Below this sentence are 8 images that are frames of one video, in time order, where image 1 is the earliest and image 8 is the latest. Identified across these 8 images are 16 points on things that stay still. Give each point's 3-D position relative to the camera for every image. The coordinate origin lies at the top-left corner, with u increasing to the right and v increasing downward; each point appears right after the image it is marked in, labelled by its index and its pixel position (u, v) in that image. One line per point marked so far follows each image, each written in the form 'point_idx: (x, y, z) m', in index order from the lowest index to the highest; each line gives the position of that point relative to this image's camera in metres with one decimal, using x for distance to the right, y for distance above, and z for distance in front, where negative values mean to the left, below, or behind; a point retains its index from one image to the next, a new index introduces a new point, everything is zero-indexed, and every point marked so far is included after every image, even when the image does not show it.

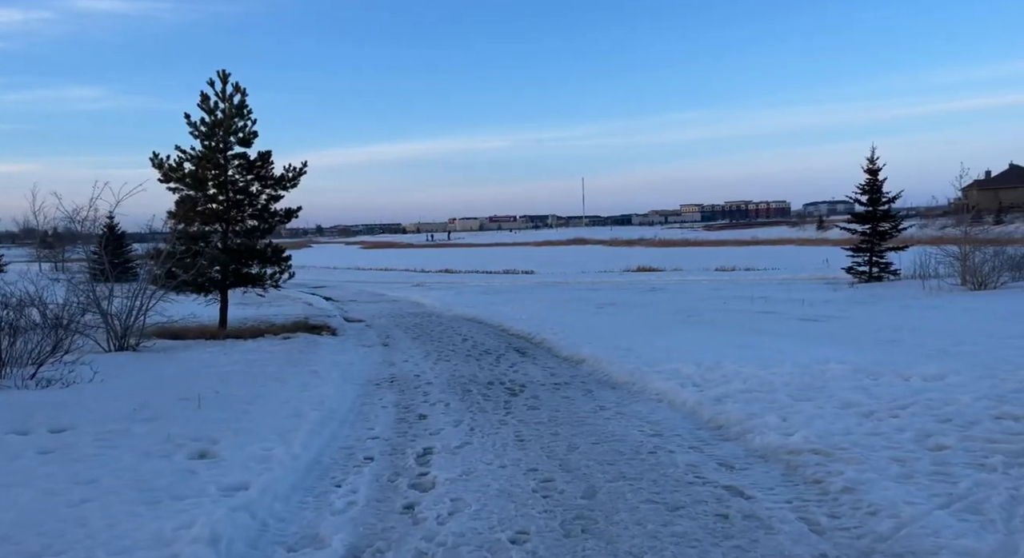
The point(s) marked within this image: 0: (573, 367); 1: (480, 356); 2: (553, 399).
0: (+1.1, -1.5, +11.8) m
1: (-0.7, -1.6, +14.2) m
2: (+0.6, -1.6, +9.1) m
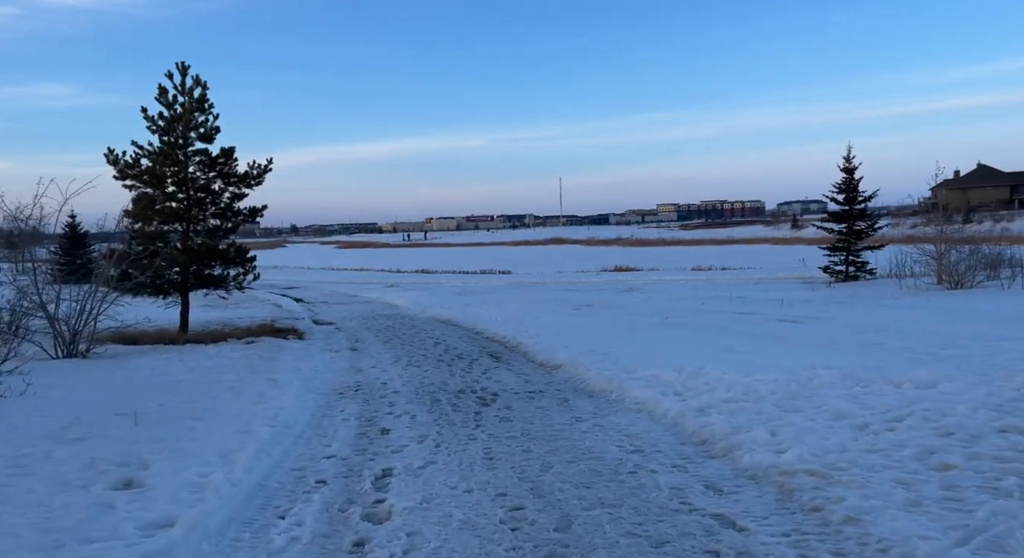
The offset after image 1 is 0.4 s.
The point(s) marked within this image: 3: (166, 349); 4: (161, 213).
0: (+0.6, -1.6, +11.3) m
1: (-1.2, -1.6, +13.6) m
2: (+0.2, -1.6, +8.6) m
3: (-7.6, -1.6, +15.2) m
4: (-9.3, +1.8, +18.2) m
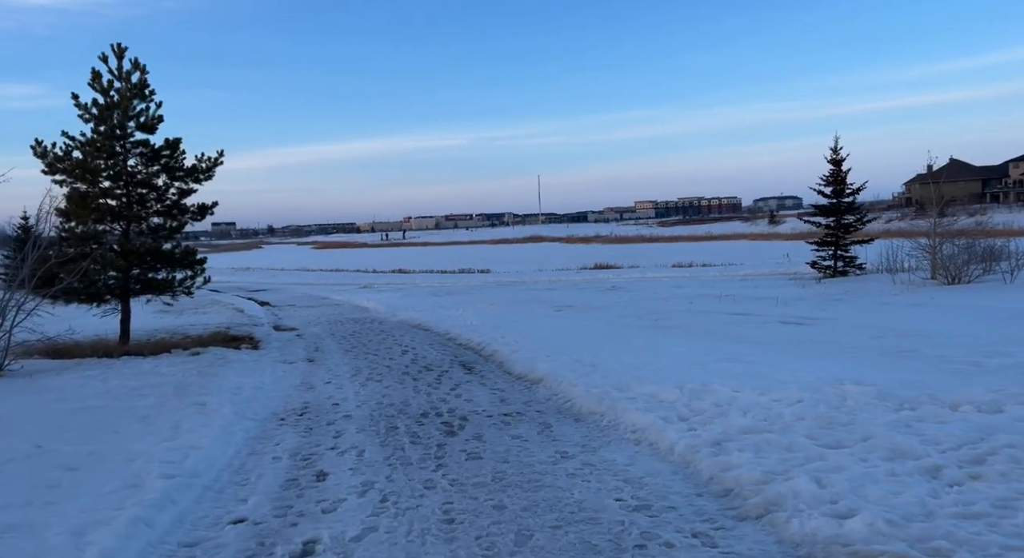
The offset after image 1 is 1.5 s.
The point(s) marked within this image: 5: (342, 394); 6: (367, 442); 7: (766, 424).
0: (+0.2, -1.6, +9.8) m
1: (-1.7, -1.7, +12.1) m
2: (-0.1, -1.7, +7.1) m
3: (-8.1, -1.7, +13.4) m
4: (-10.0, +1.7, +16.4) m
5: (-2.6, -1.8, +10.5) m
6: (-1.6, -1.8, +7.4) m
7: (+2.4, -1.3, +6.4) m
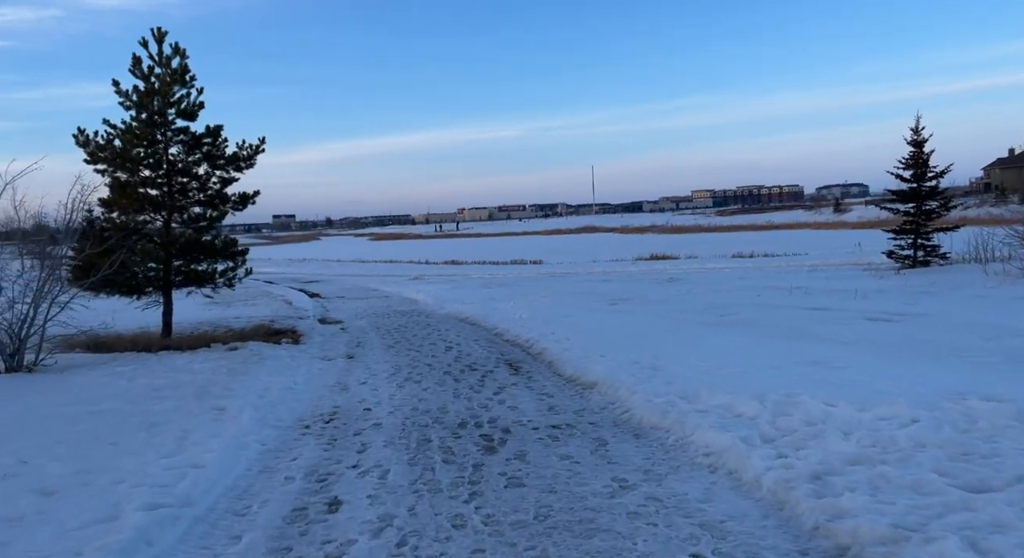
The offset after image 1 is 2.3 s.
0: (+0.8, -1.5, +8.7) m
1: (-0.9, -1.5, +11.1) m
2: (+0.3, -1.6, +6.0) m
3: (-7.2, -1.5, +13.0) m
4: (-8.8, +1.8, +16.0) m
5: (-1.9, -1.7, +9.6) m
6: (-1.1, -1.7, +6.4) m
7: (+2.7, -1.3, +5.1) m
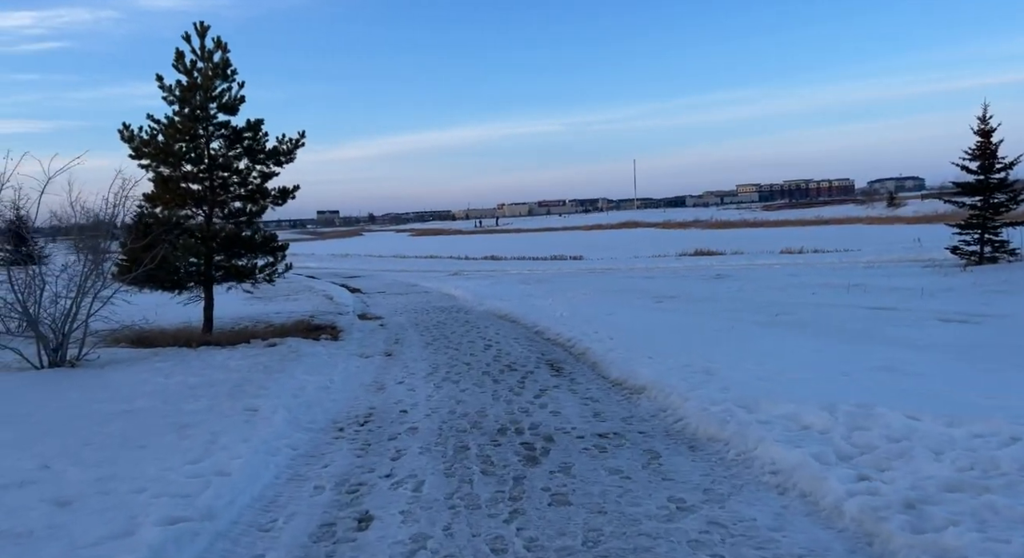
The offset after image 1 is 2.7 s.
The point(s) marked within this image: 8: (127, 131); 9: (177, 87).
0: (+1.4, -1.5, +8.1) m
1: (-0.2, -1.5, +10.7) m
2: (+0.7, -1.6, +5.5) m
3: (-6.4, -1.4, +12.9) m
4: (-7.8, +2.0, +16.0) m
5: (-1.3, -1.6, +9.3) m
6: (-0.7, -1.7, +6.0) m
7: (+3.0, -1.3, +4.5) m
8: (-9.1, +3.5, +16.2) m
9: (-7.9, +4.6, +16.3) m
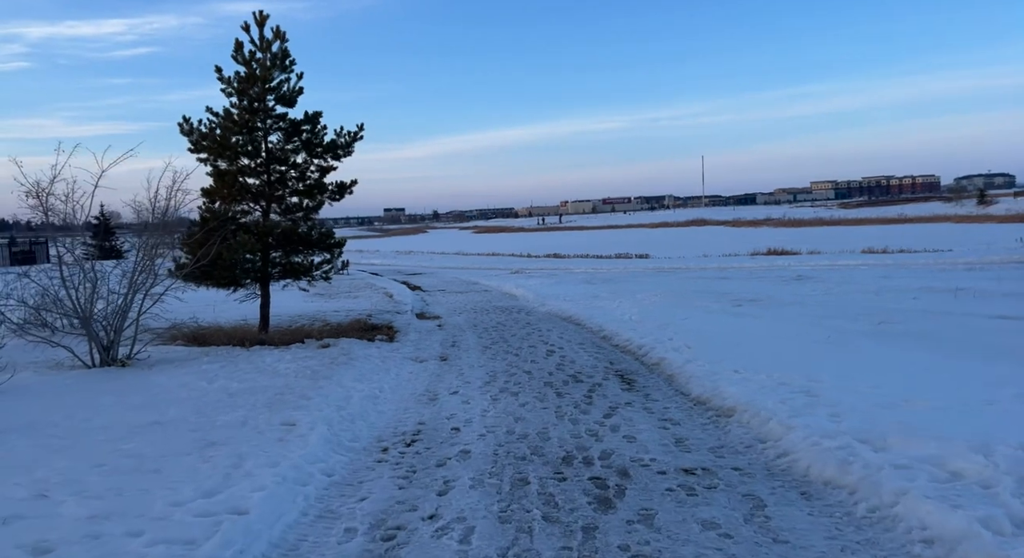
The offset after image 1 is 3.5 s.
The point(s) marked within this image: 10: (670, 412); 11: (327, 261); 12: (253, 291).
0: (+2.1, -1.5, +7.0) m
1: (+0.7, -1.5, +9.6) m
2: (+1.1, -1.6, +4.4) m
3: (-5.3, -1.4, +12.4) m
4: (-6.3, +2.0, +15.6) m
5: (-0.5, -1.6, +8.3) m
6: (-0.2, -1.7, +5.0) m
7: (+3.4, -1.4, +3.2) m
8: (-7.6, +3.6, +16.0) m
9: (-6.4, +4.6, +15.9) m
10: (+1.8, -1.5, +7.8) m
11: (-4.5, +0.5, +16.8) m
12: (-6.2, -0.3, +16.5) m
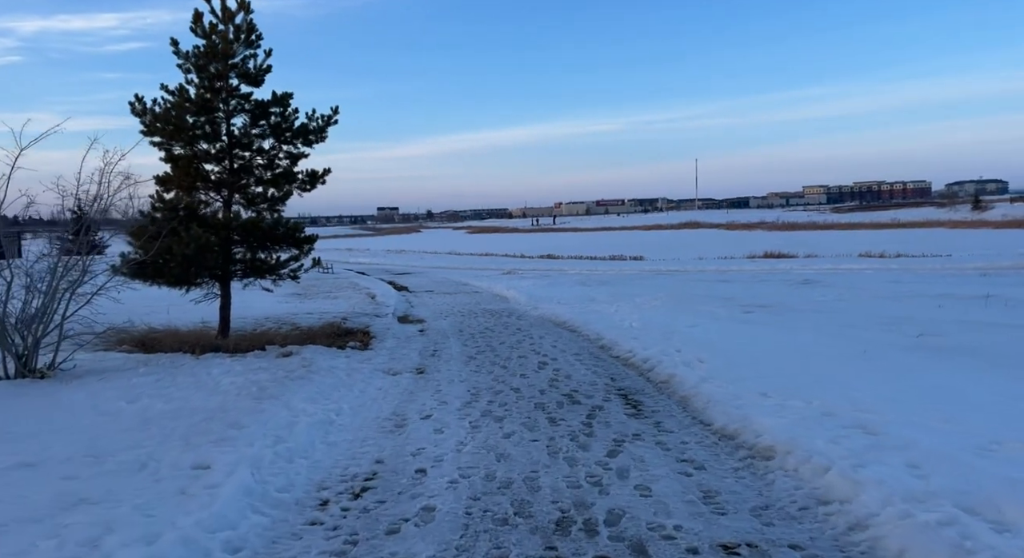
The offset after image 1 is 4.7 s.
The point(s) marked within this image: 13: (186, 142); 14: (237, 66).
0: (+1.9, -1.5, +5.4) m
1: (+0.5, -1.5, +8.0) m
2: (+1.0, -1.7, +2.8) m
3: (-5.5, -1.3, +10.8) m
4: (-6.5, +2.1, +14.0) m
5: (-0.7, -1.6, +6.7) m
6: (-0.4, -1.7, +3.4) m
7: (+3.2, -1.4, +1.6) m
8: (-7.8, +3.6, +14.3) m
9: (-6.6, +4.7, +14.2) m
10: (+1.6, -1.5, +6.2) m
11: (-4.8, +0.5, +15.2) m
12: (-6.5, -0.2, +14.9) m
13: (-6.6, +2.8, +13.9) m
14: (-5.8, +4.5, +14.4) m
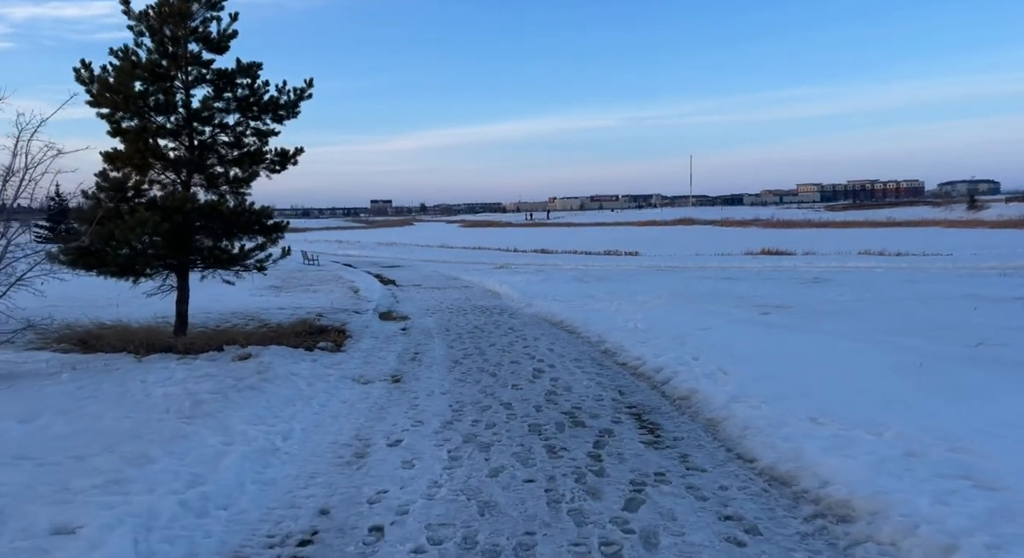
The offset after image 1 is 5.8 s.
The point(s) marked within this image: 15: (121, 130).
0: (+1.8, -1.5, +3.9) m
1: (+0.4, -1.5, +6.5) m
2: (+0.9, -1.7, +1.3) m
3: (-5.6, -1.2, +9.2) m
4: (-6.7, +2.3, +12.3) m
5: (-0.8, -1.6, +5.2) m
6: (-0.4, -1.7, +1.9) m
7: (+3.2, -1.4, +0.1) m
8: (-7.9, +3.8, +12.7) m
9: (-6.7, +4.9, +12.6) m
10: (+1.6, -1.5, +4.7) m
11: (-4.9, +0.6, +13.6) m
12: (-6.7, -0.1, +13.3) m
13: (-6.7, +3.0, +12.3) m
14: (-5.9, +4.6, +12.8) m
15: (-7.0, +2.7, +12.3) m
